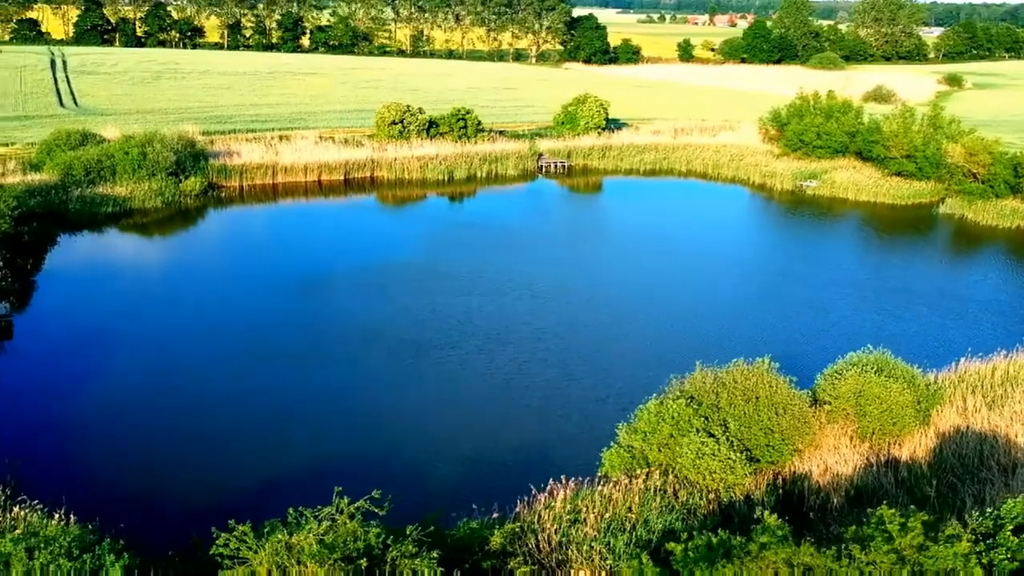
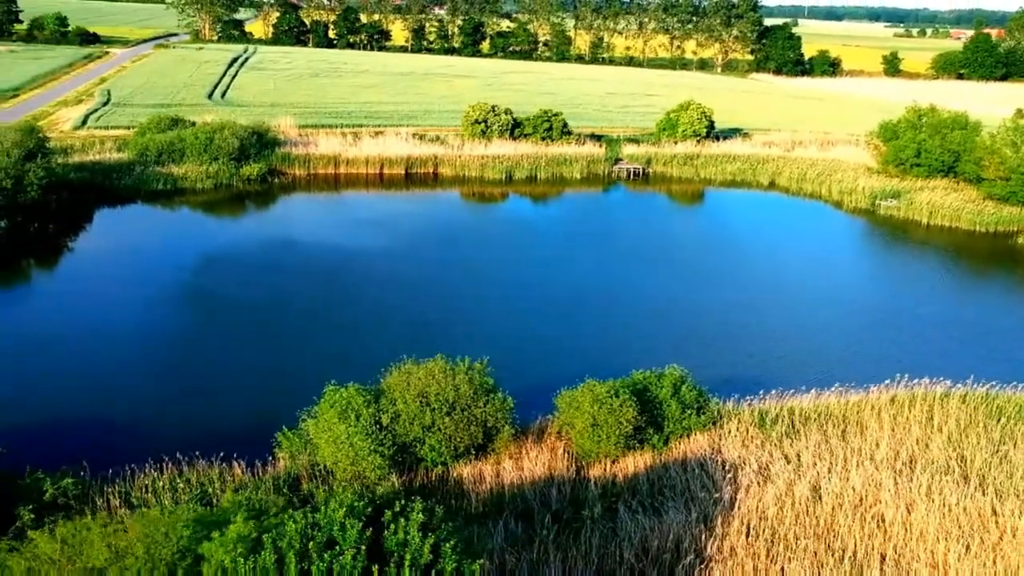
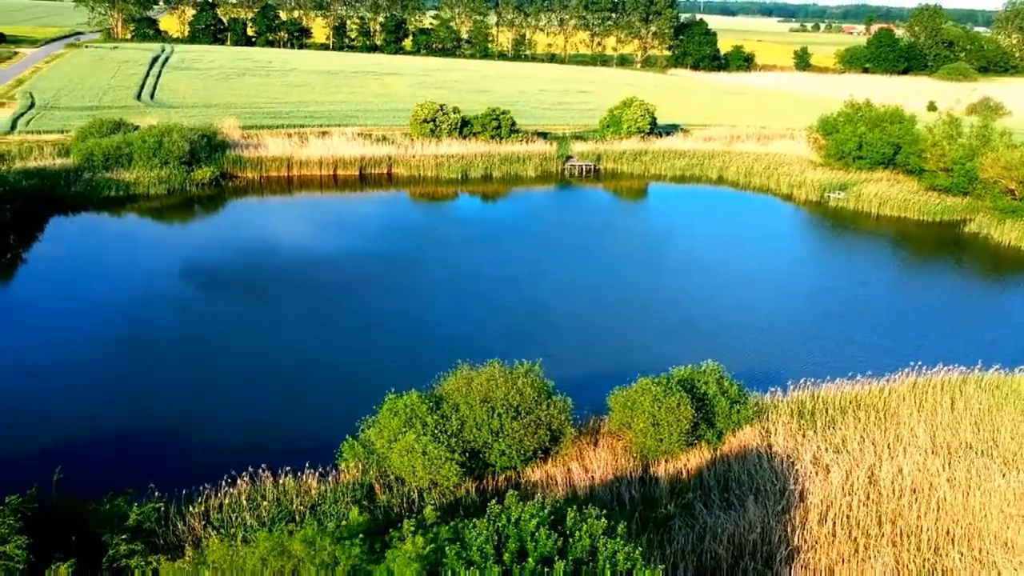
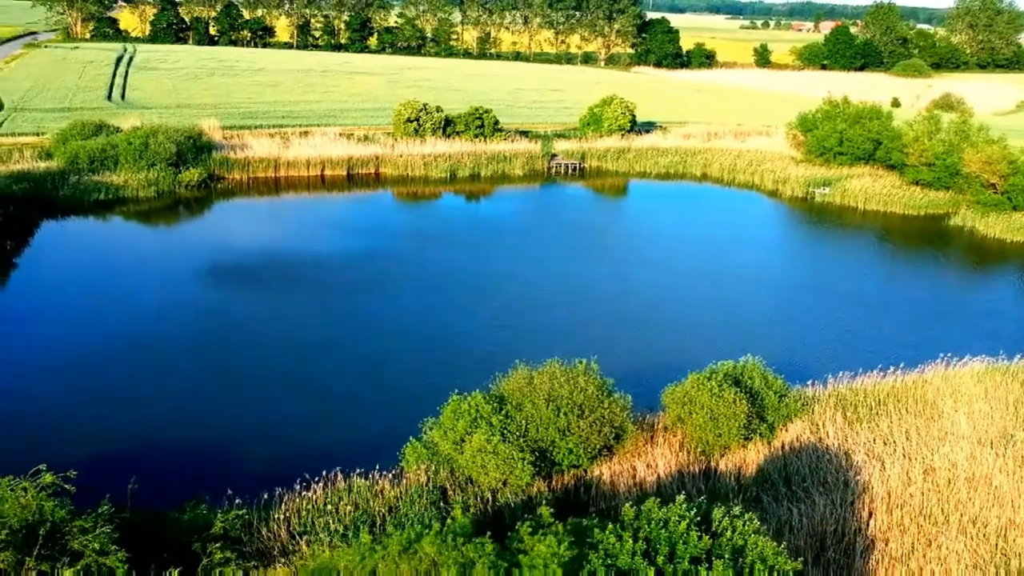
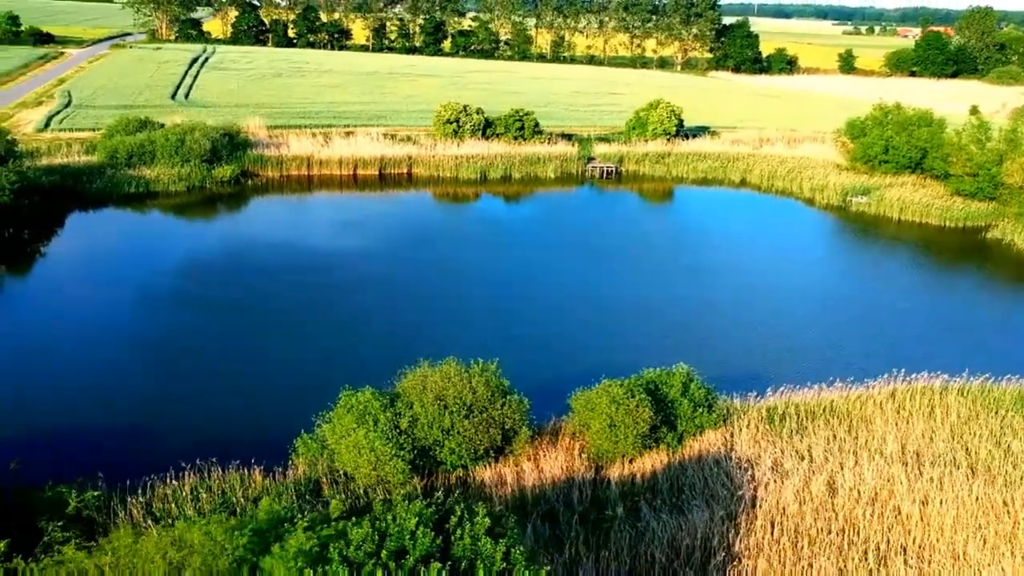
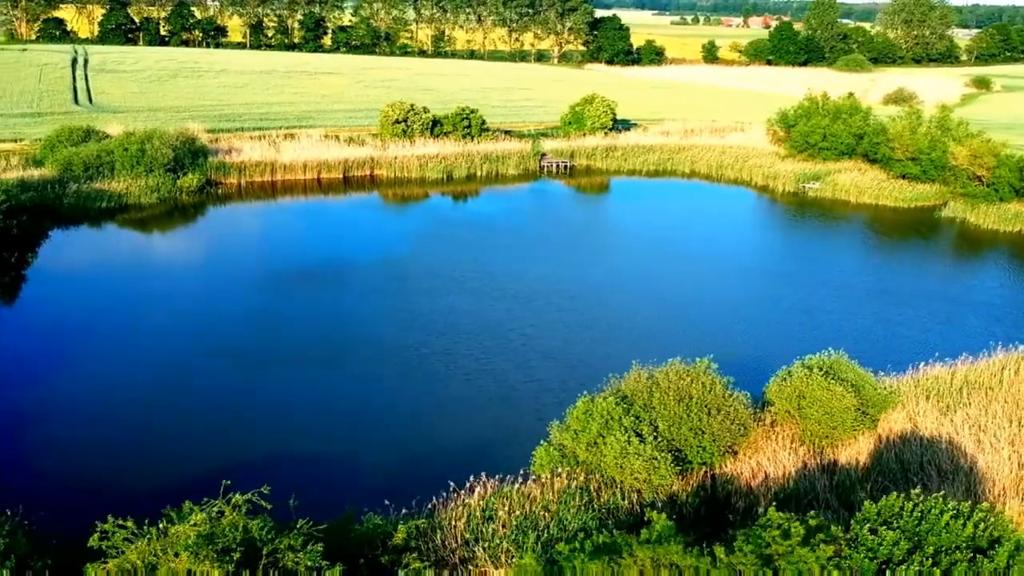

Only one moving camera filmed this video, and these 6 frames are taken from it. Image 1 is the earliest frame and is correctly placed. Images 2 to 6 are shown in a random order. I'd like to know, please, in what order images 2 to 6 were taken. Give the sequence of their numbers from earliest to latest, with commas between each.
6, 4, 3, 5, 2
